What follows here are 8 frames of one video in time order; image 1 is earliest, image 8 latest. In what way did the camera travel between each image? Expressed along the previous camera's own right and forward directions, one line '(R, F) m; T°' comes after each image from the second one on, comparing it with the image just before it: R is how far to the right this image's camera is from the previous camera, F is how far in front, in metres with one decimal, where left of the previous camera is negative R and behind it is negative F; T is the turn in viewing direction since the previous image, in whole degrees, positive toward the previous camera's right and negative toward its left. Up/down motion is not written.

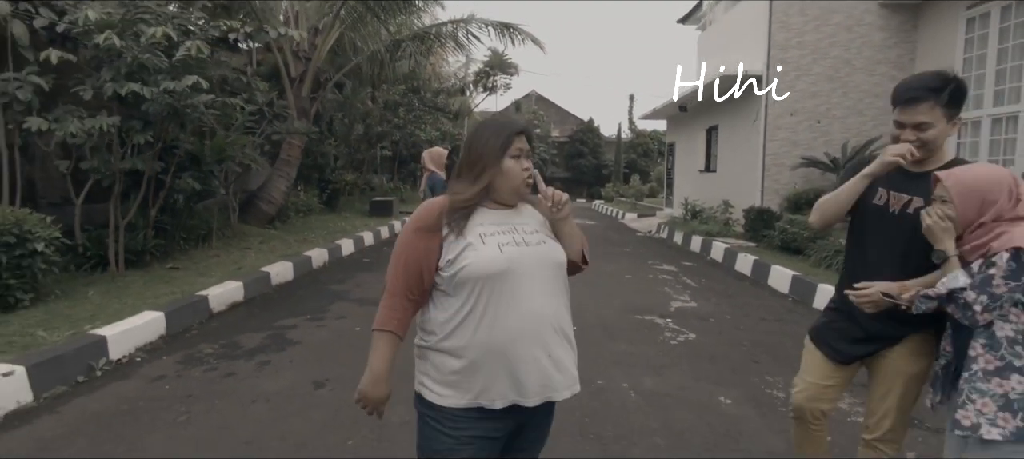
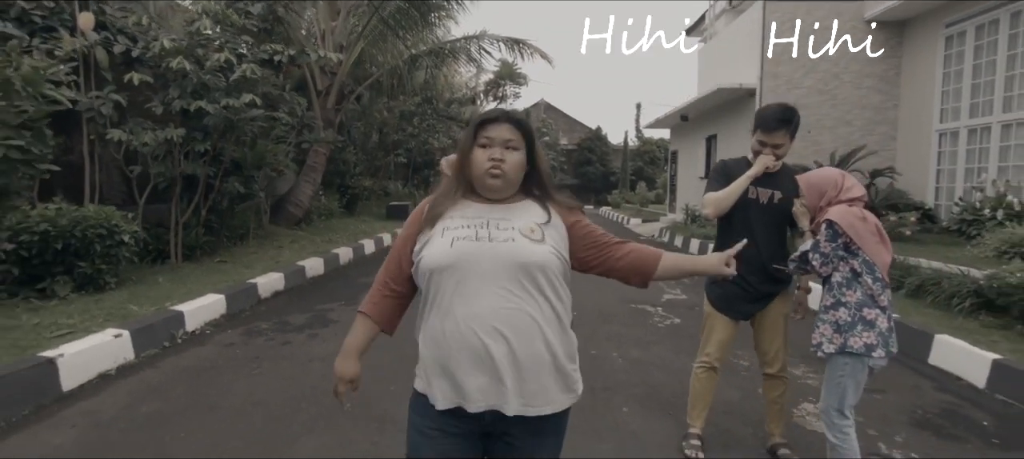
(0.0, -0.9) m; -1°
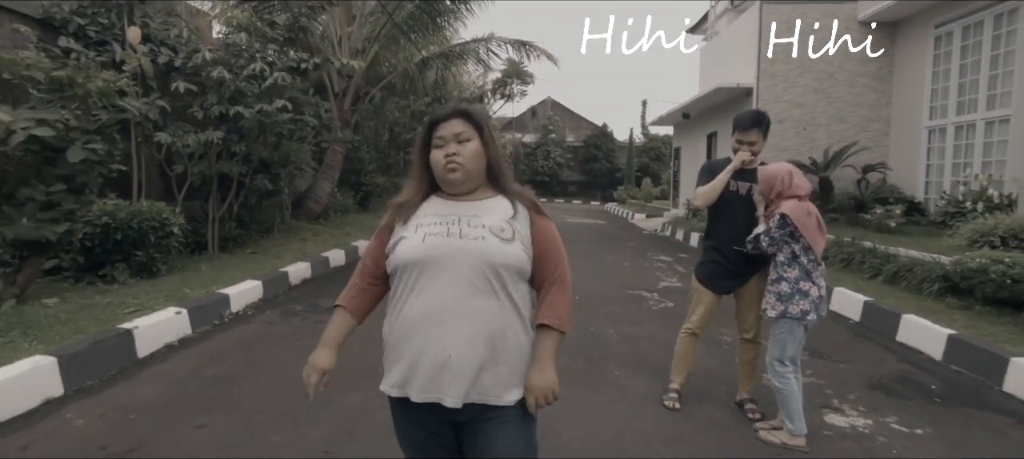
(0.0, -0.7) m; -1°
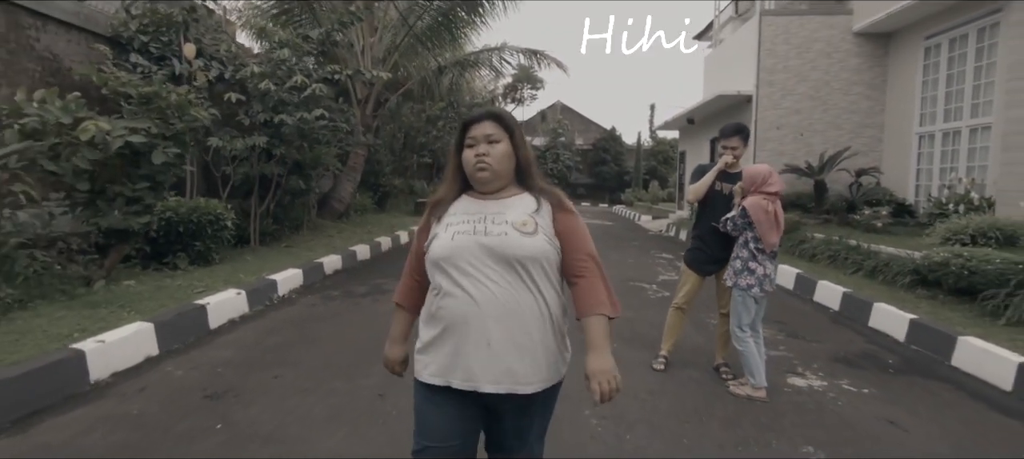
(-0.1, -0.9) m; -1°
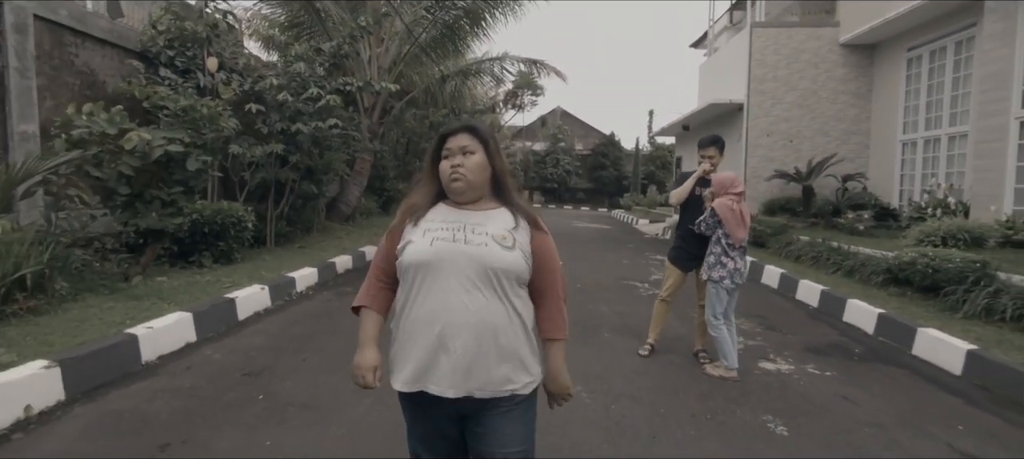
(0.0, -0.6) m; 0°
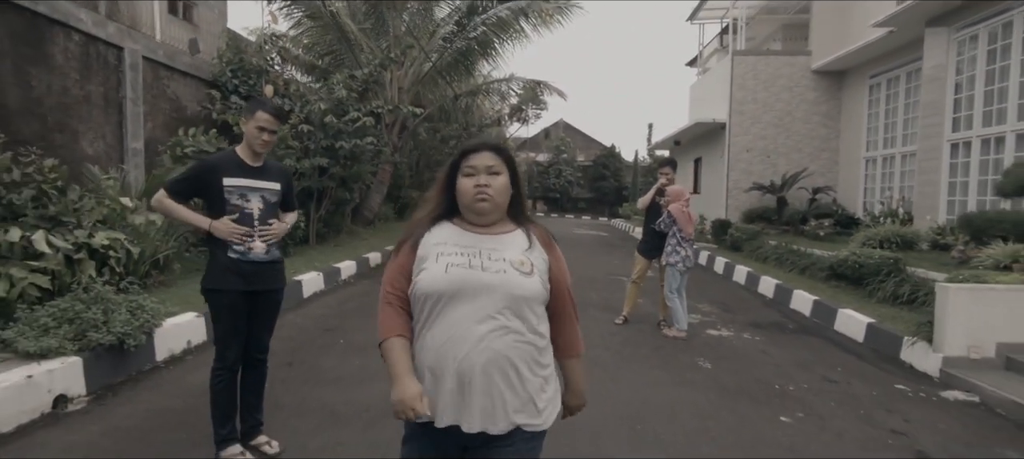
(-0.1, -1.8) m; 0°
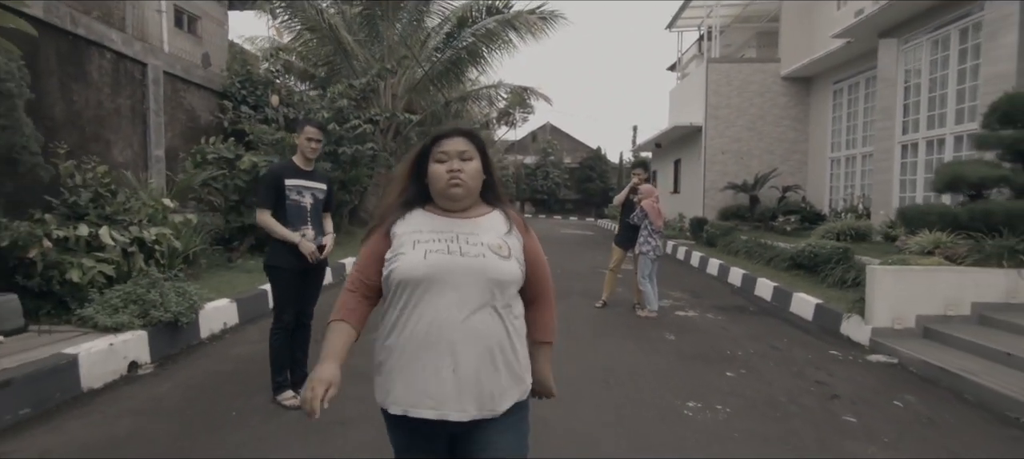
(0.0, -1.0) m; +1°
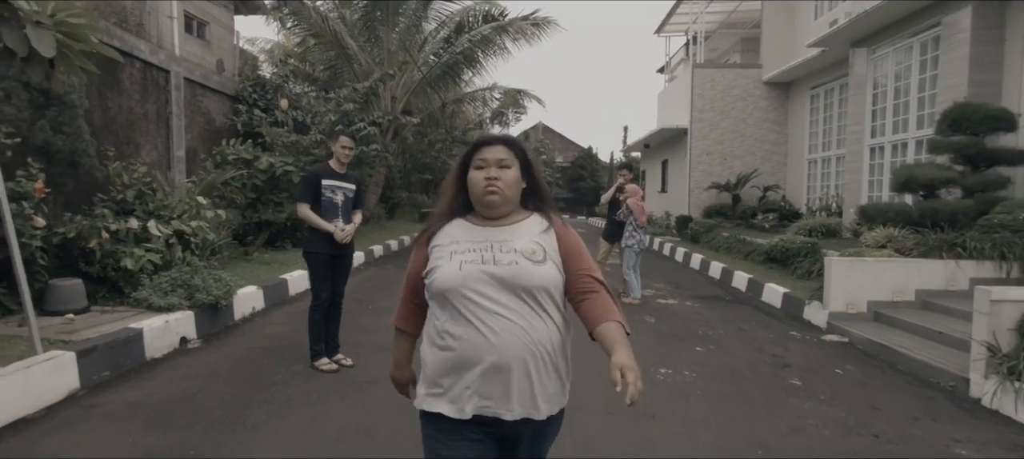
(-0.1, -0.8) m; +1°
